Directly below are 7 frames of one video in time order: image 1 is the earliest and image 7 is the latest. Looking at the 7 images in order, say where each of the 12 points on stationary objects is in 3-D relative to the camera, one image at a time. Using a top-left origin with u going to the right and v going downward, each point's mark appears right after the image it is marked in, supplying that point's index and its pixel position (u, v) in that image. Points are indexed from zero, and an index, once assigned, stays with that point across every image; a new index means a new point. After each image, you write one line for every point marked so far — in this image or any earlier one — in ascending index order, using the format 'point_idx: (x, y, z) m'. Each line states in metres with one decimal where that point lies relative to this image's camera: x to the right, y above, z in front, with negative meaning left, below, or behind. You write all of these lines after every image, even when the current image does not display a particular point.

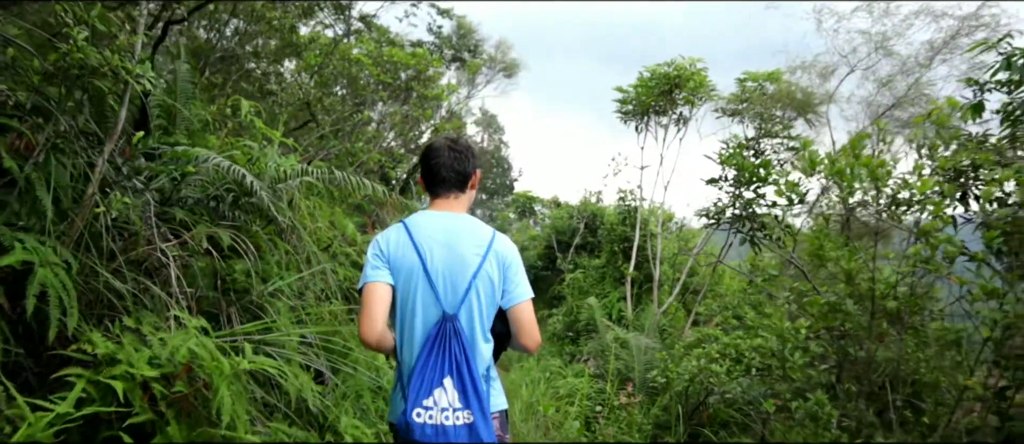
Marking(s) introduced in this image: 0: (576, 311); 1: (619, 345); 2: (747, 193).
0: (+0.6, -0.8, +8.1) m
1: (+0.7, -0.8, +5.9) m
2: (+1.6, +0.2, +6.0) m
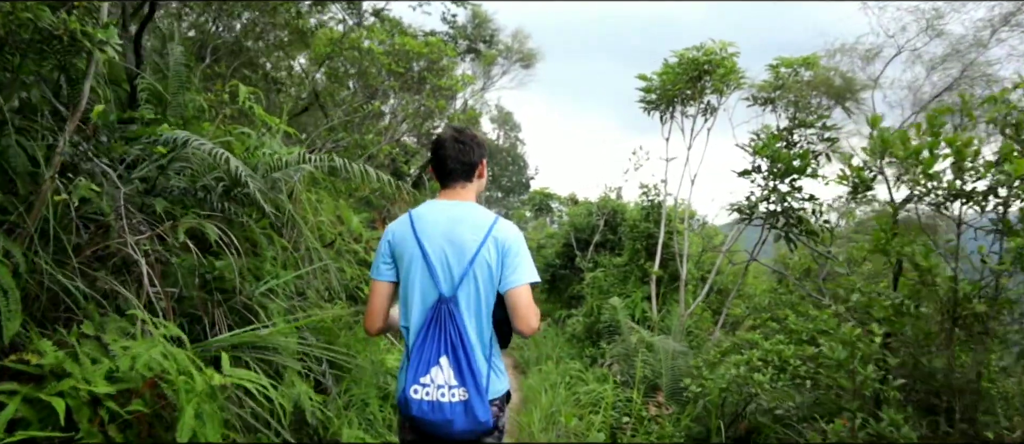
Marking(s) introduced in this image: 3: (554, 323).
0: (+0.8, -0.8, +7.8) m
1: (+0.8, -0.8, +5.5) m
2: (+1.7, +0.2, +5.6) m
3: (+0.4, -1.0, +9.1) m
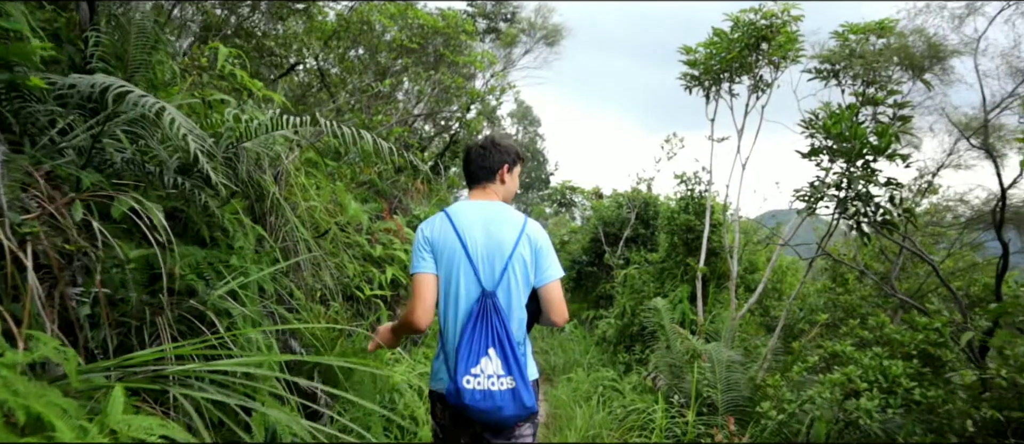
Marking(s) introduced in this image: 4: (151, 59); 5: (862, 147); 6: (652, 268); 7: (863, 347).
0: (+1.0, -0.7, +7.0) m
1: (+1.0, -0.7, +4.8) m
2: (+1.9, +0.3, +4.8) m
3: (+0.7, -1.0, +8.3) m
4: (-1.5, +0.7, +3.6) m
5: (+1.9, +0.4, +4.7) m
6: (+1.2, -0.4, +7.6) m
7: (+1.4, -0.5, +3.5) m
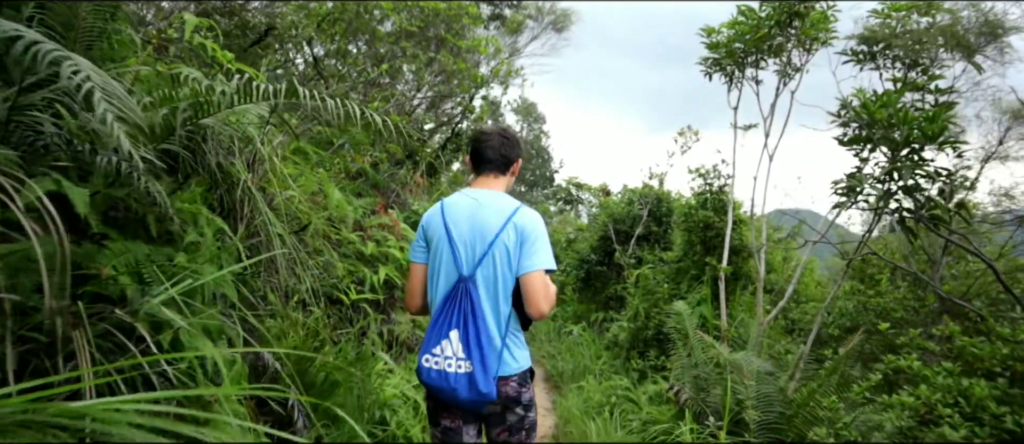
0: (+1.0, -0.7, +6.5) m
1: (+1.0, -0.7, +4.3) m
2: (+1.9, +0.3, +4.3) m
3: (+0.7, -0.9, +7.9) m
4: (-1.4, +0.7, +3.1) m
5: (+1.9, +0.4, +4.2) m
6: (+1.3, -0.4, +7.1) m
7: (+1.4, -0.5, +3.0) m
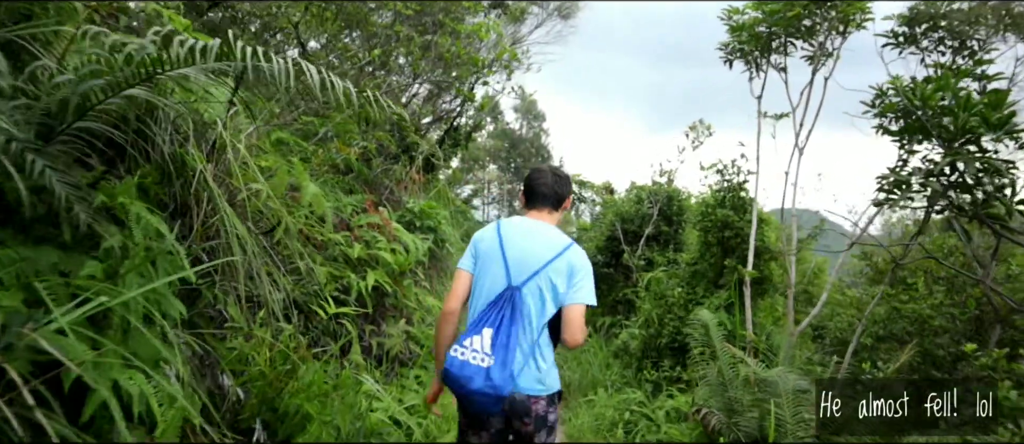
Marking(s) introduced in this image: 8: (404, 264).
0: (+1.0, -0.7, +6.0) m
1: (+1.0, -0.7, +3.8) m
2: (+2.0, +0.3, +3.8) m
3: (+0.7, -0.9, +7.4) m
4: (-1.4, +0.7, +2.6) m
5: (+1.9, +0.4, +3.7) m
6: (+1.3, -0.4, +6.7) m
7: (+1.5, -0.5, +2.5) m
8: (-0.5, -0.2, +4.3) m
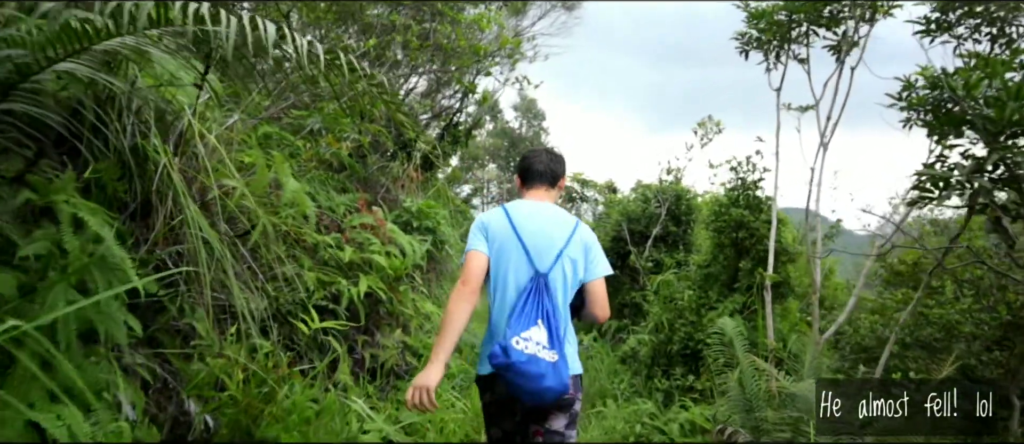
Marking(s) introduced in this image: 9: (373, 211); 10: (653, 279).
0: (+1.1, -0.7, +5.7) m
1: (+1.1, -0.7, +3.5) m
2: (+2.0, +0.3, +3.5) m
3: (+0.7, -0.9, +7.1) m
4: (-1.4, +0.7, +2.3) m
5: (+2.0, +0.4, +3.4) m
6: (+1.3, -0.4, +6.3) m
7: (+1.5, -0.5, +2.2) m
8: (-0.5, -0.2, +4.0) m
9: (-0.7, +0.1, +4.6) m
10: (+1.1, -0.5, +7.0) m
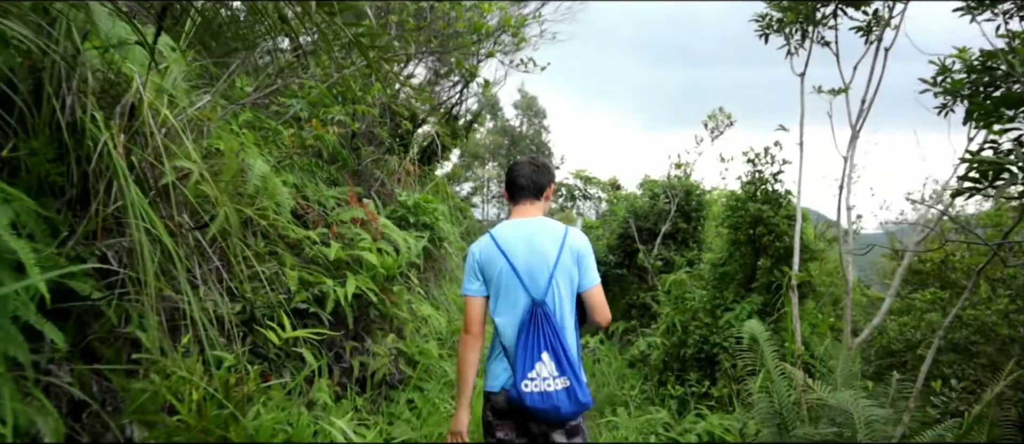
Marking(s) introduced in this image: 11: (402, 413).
0: (+1.1, -0.7, +5.4) m
1: (+1.1, -0.7, +3.1) m
2: (+2.0, +0.3, +3.1) m
3: (+0.8, -0.9, +6.7) m
4: (-1.4, +0.7, +2.0) m
5: (+2.0, +0.4, +3.1) m
6: (+1.3, -0.3, +6.0) m
7: (+1.5, -0.5, +1.9) m
8: (-0.5, -0.2, +3.7) m
9: (-0.7, +0.1, +4.2) m
10: (+1.1, -0.4, +6.6) m
11: (-0.4, -0.7, +3.2) m
